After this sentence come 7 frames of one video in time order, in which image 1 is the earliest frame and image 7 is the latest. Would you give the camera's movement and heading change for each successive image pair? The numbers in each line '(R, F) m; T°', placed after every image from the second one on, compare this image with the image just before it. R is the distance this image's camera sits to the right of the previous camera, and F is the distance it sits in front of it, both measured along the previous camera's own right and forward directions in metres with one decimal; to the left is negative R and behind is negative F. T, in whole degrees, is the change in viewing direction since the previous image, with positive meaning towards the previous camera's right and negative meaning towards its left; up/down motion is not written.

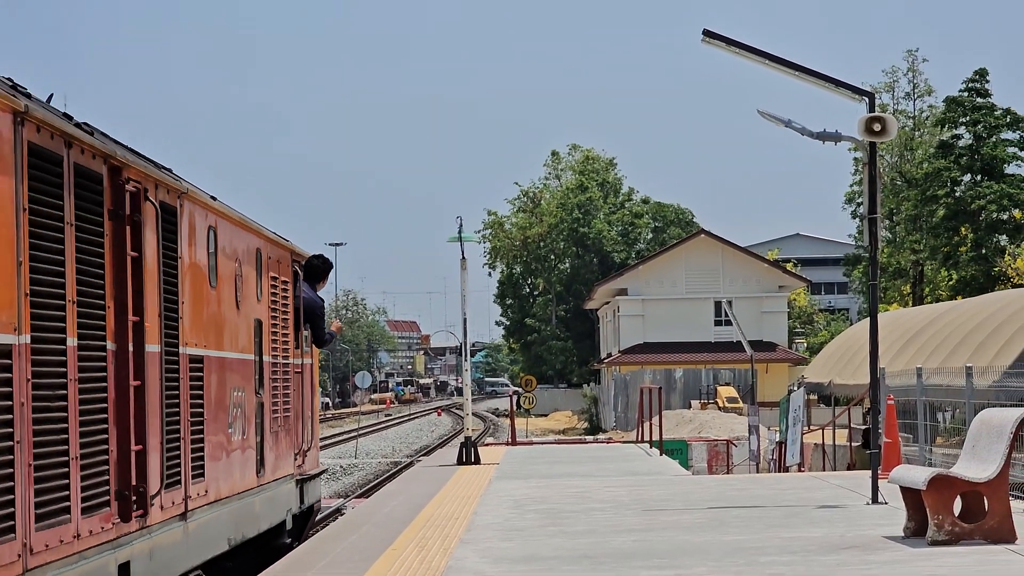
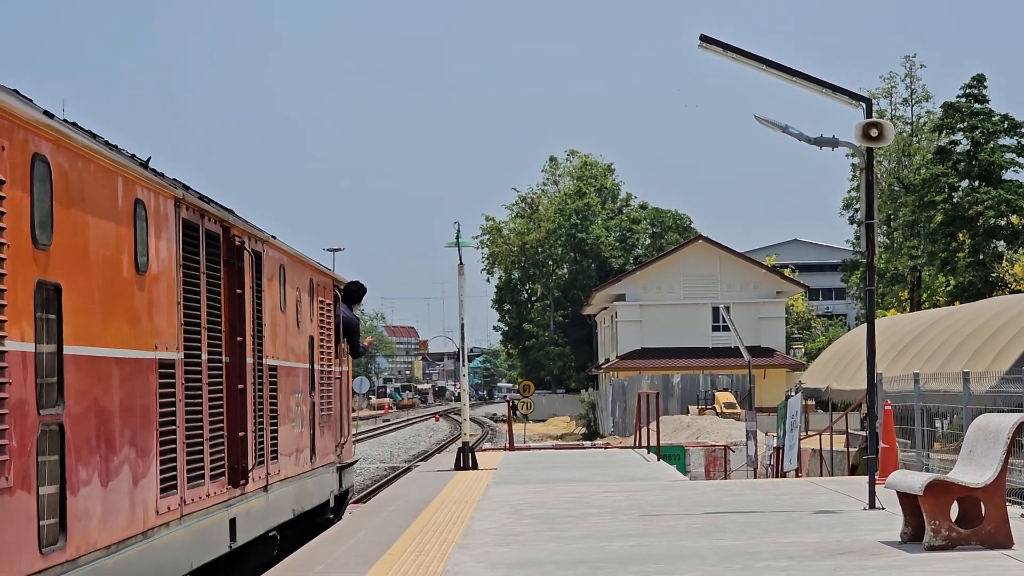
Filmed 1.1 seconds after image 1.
(0.0, 0.0) m; 0°
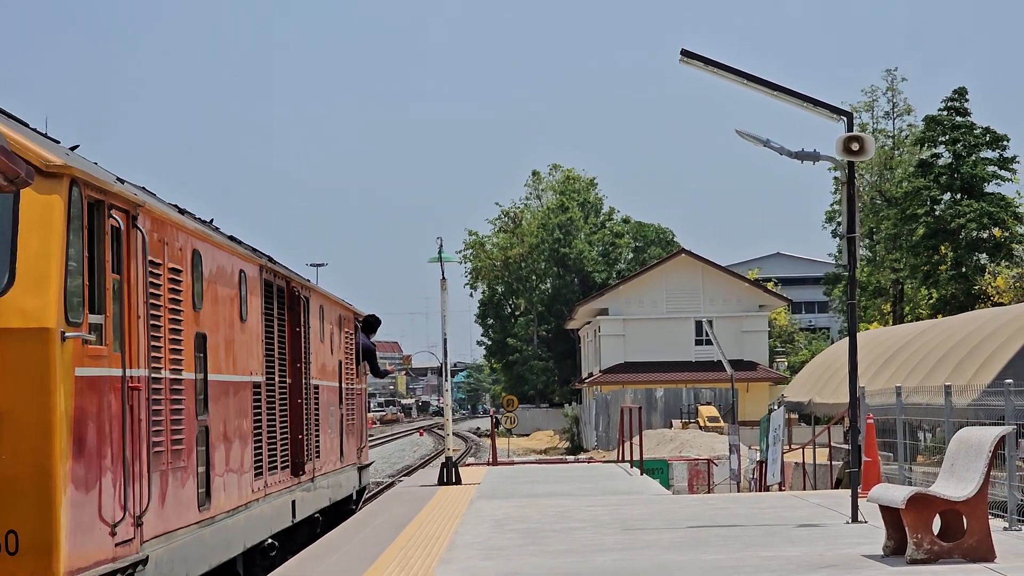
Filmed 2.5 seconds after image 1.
(0.0, 0.0) m; +1°
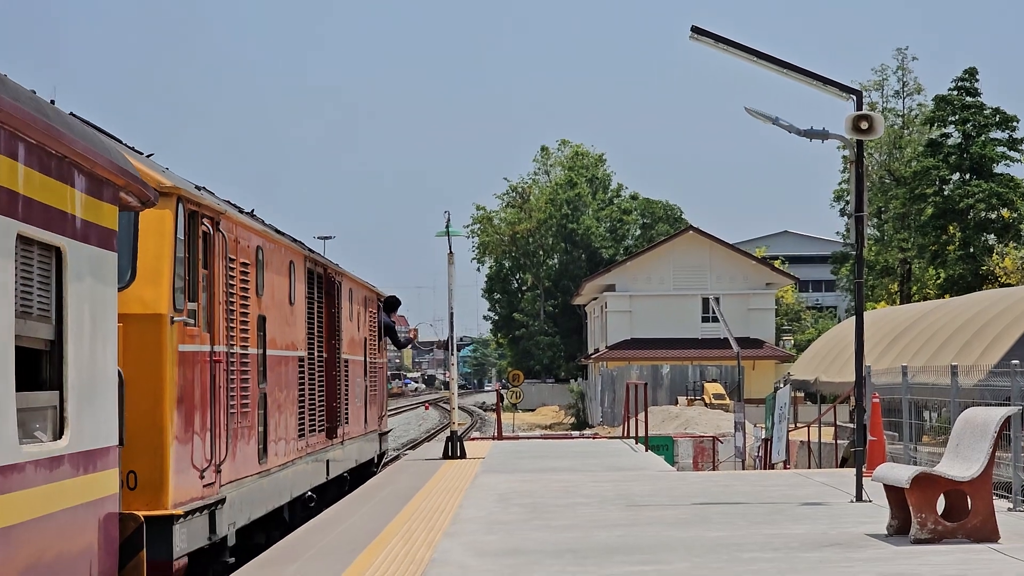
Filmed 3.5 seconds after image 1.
(0.0, 0.0) m; 0°
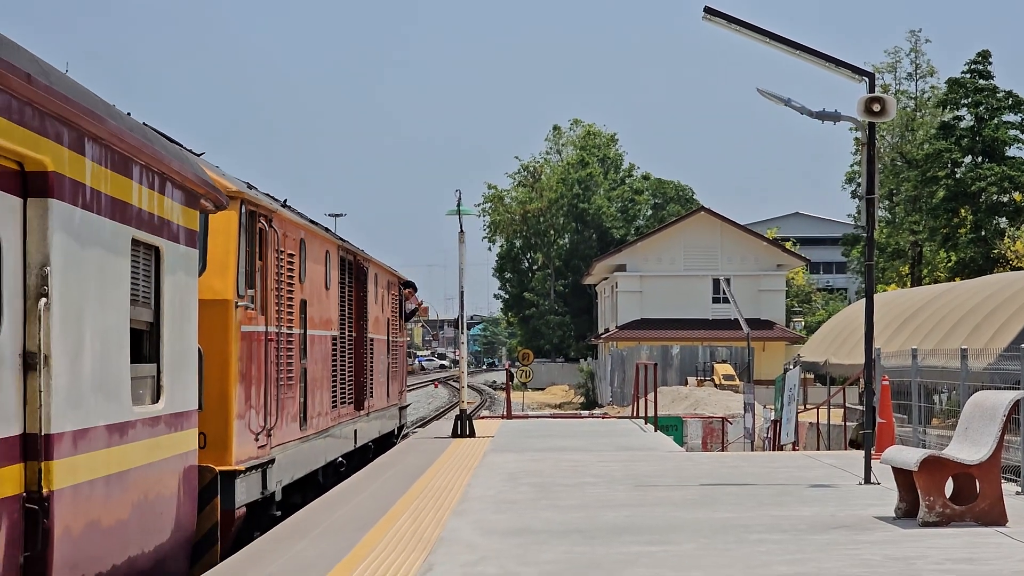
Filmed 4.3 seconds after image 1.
(0.0, 0.0) m; 0°
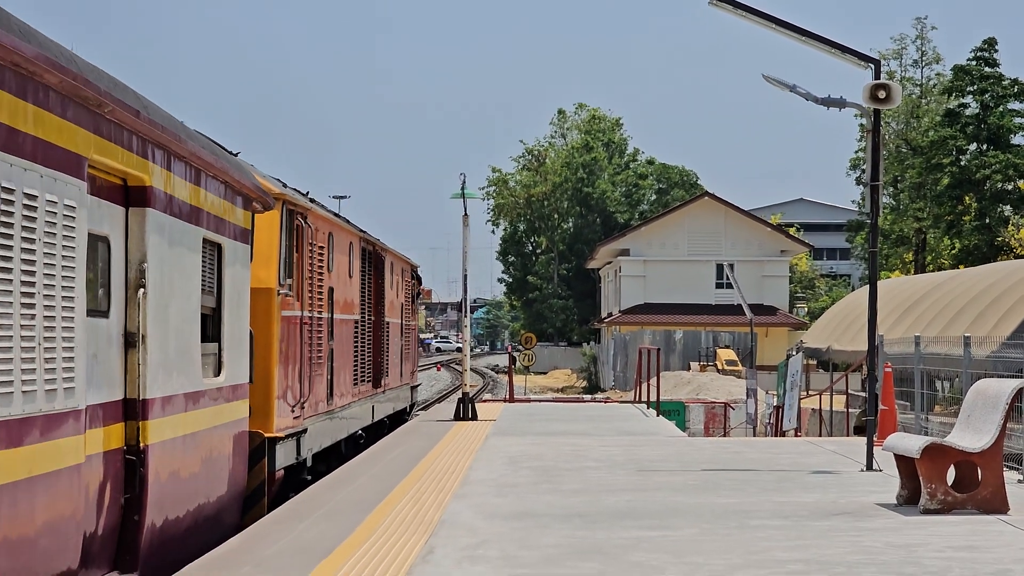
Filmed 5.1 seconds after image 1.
(0.0, 0.0) m; 0°
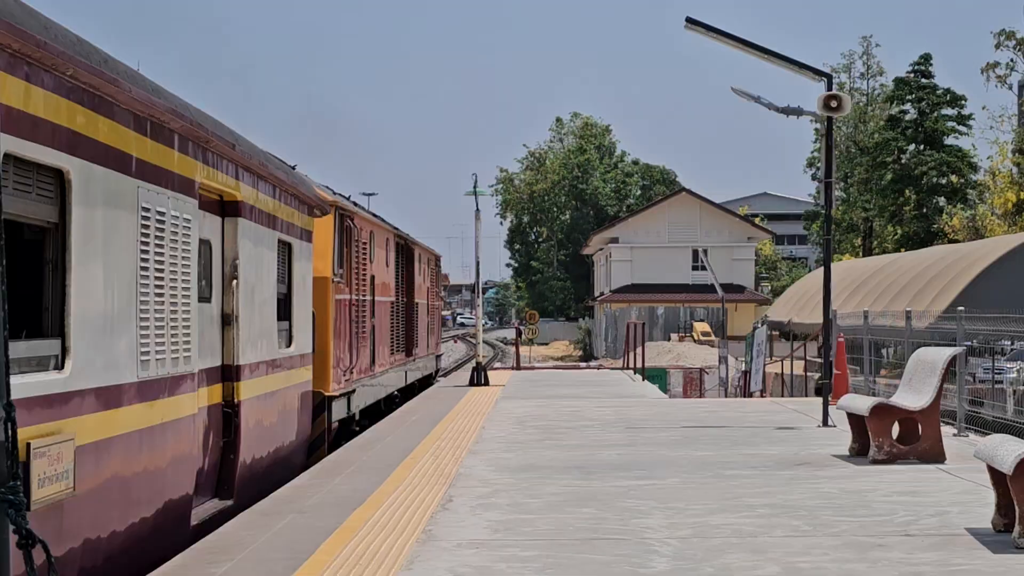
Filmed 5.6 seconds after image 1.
(-0.2, -2.1) m; +1°
